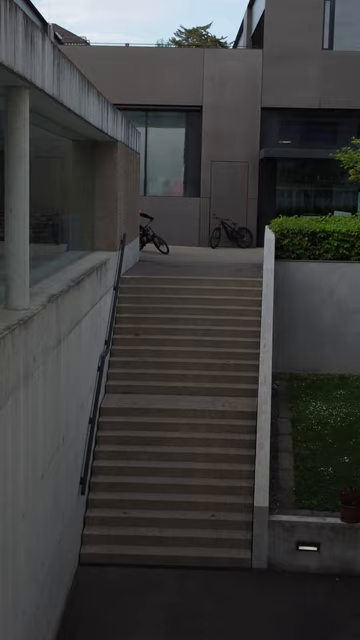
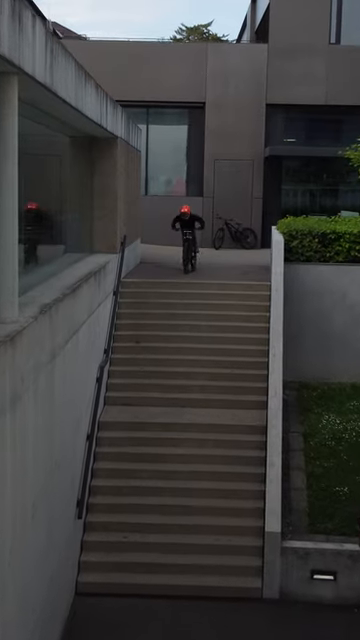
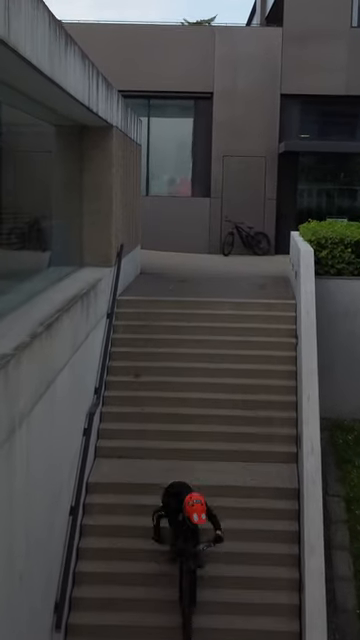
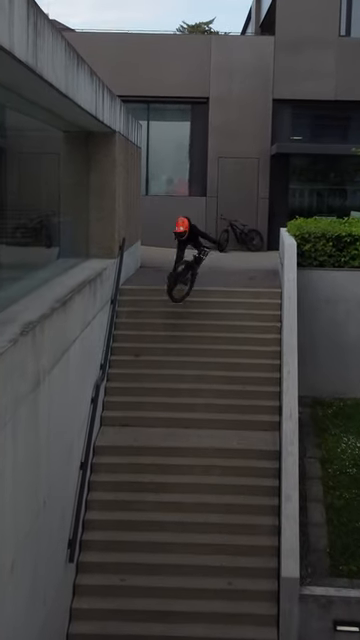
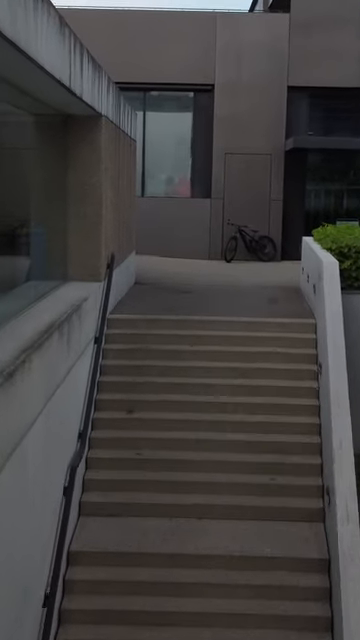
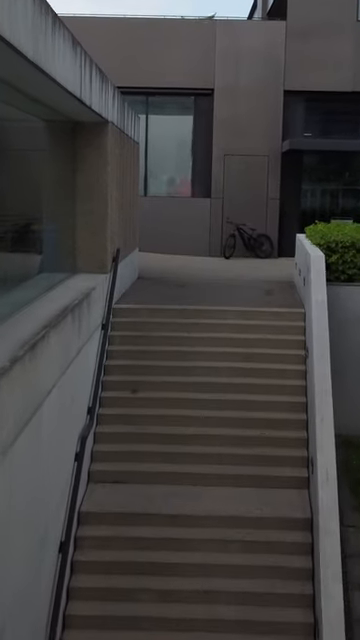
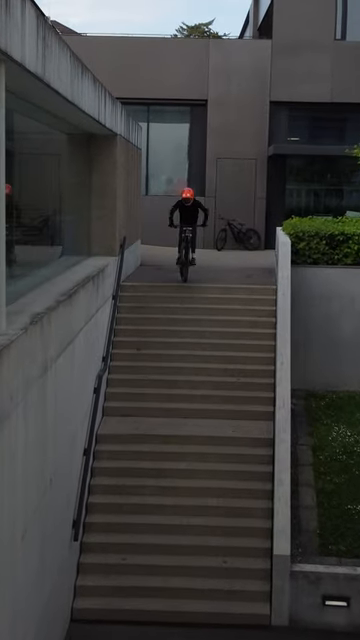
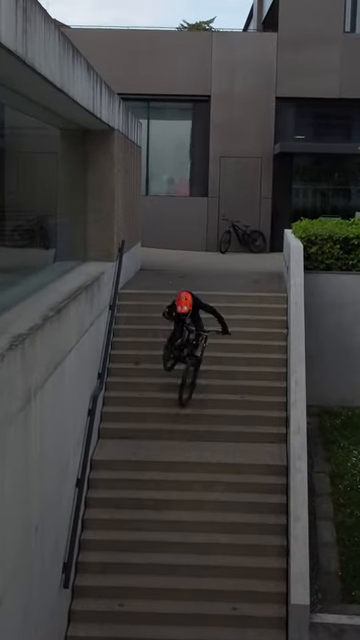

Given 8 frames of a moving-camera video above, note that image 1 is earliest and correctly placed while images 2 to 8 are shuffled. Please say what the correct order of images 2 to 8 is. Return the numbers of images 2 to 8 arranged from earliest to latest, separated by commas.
2, 7, 4, 8, 3, 6, 5
